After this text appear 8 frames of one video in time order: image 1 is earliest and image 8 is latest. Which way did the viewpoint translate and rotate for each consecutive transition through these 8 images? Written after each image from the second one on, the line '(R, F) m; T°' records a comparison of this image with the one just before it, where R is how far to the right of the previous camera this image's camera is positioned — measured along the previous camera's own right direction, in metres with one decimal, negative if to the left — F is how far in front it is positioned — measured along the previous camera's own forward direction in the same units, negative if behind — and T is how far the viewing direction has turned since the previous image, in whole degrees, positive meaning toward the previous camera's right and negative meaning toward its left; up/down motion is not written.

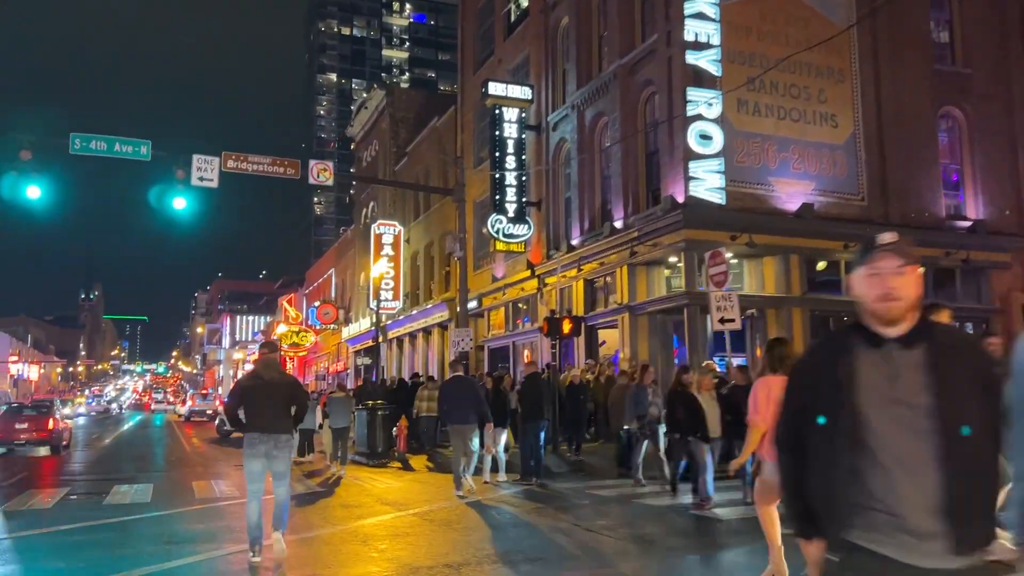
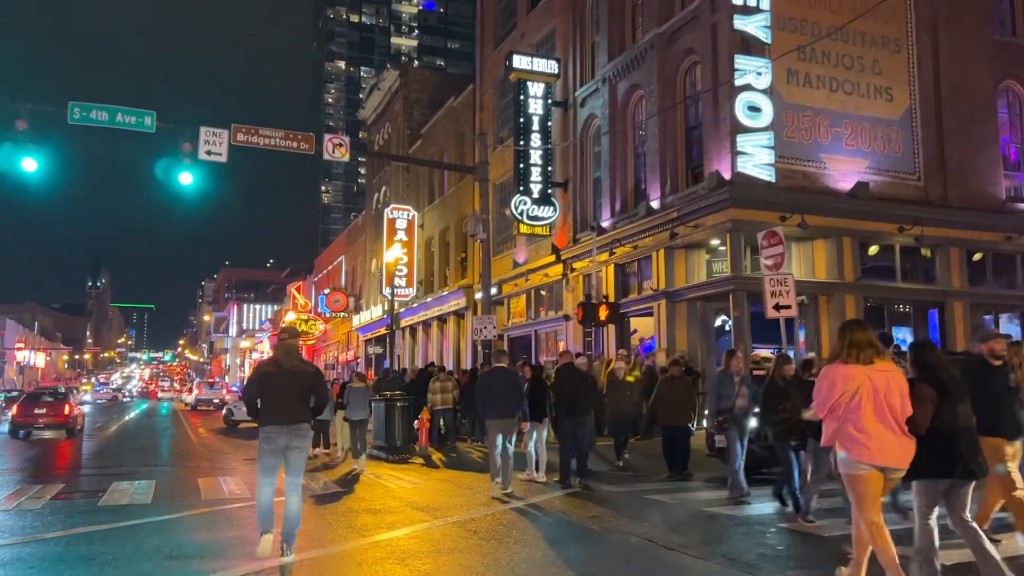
(-0.5, +1.3) m; 0°
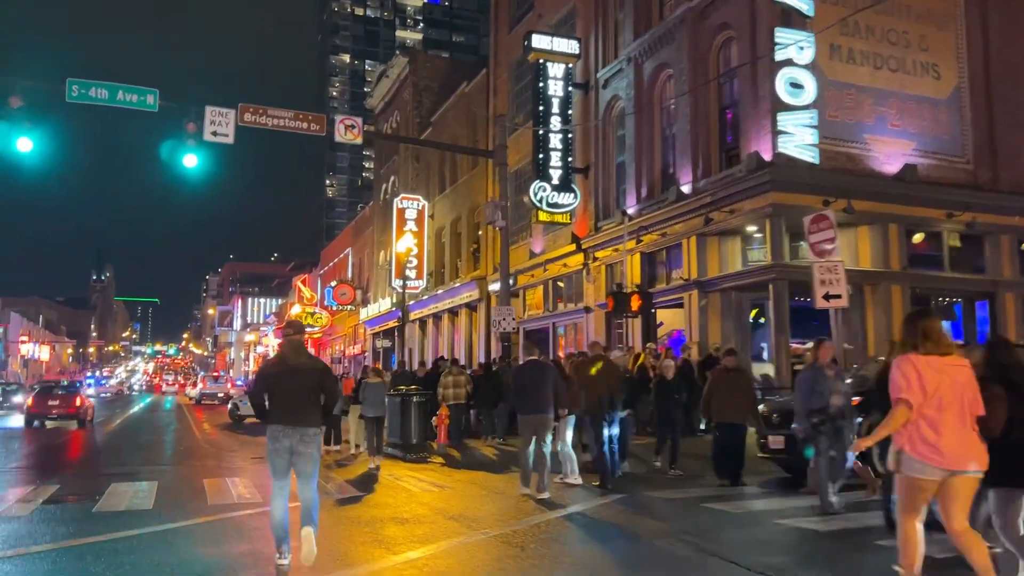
(-0.4, +1.0) m; 0°
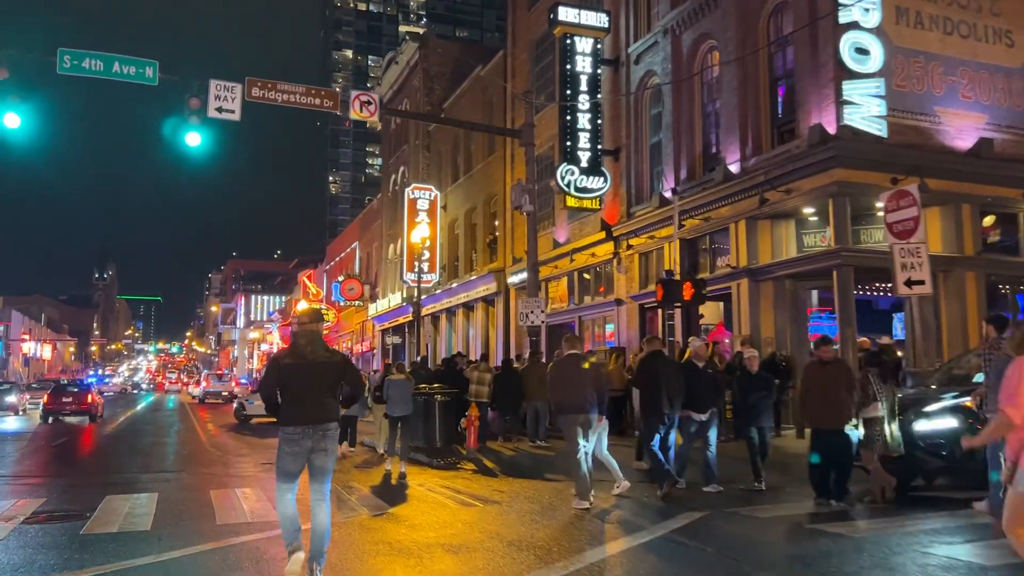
(-0.6, +1.5) m; 0°
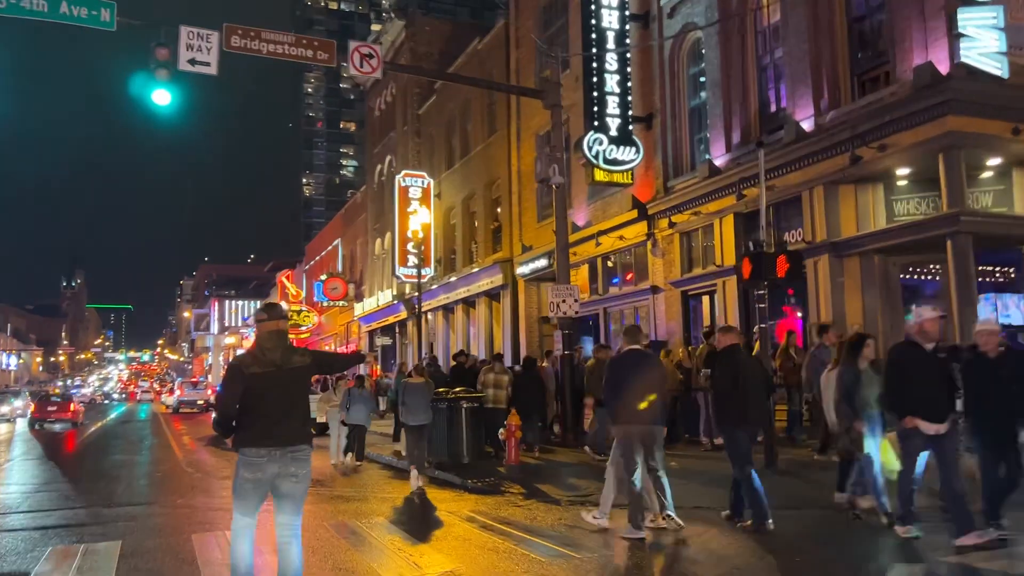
(-1.0, +2.7) m; +2°
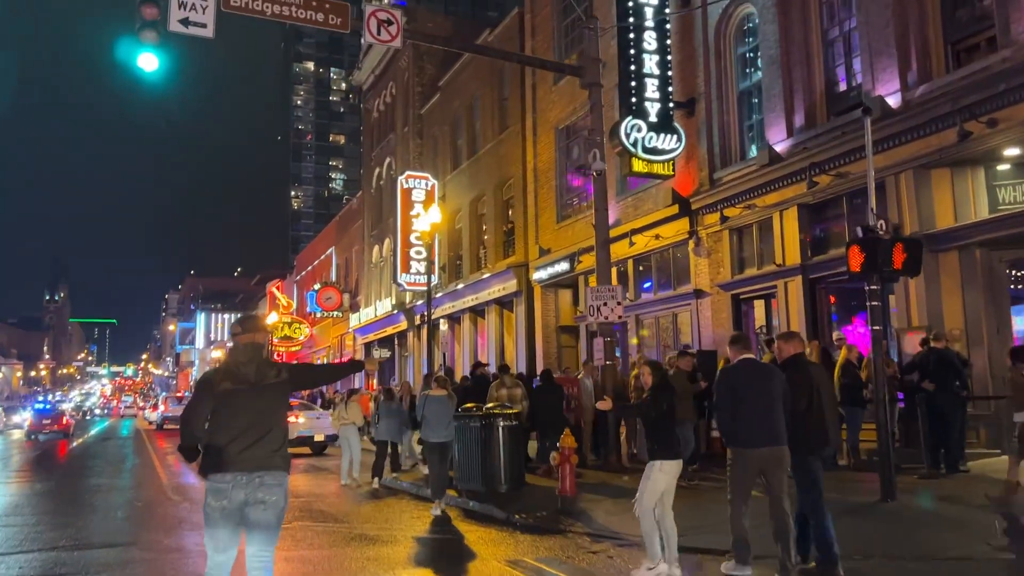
(-0.8, +1.9) m; +1°
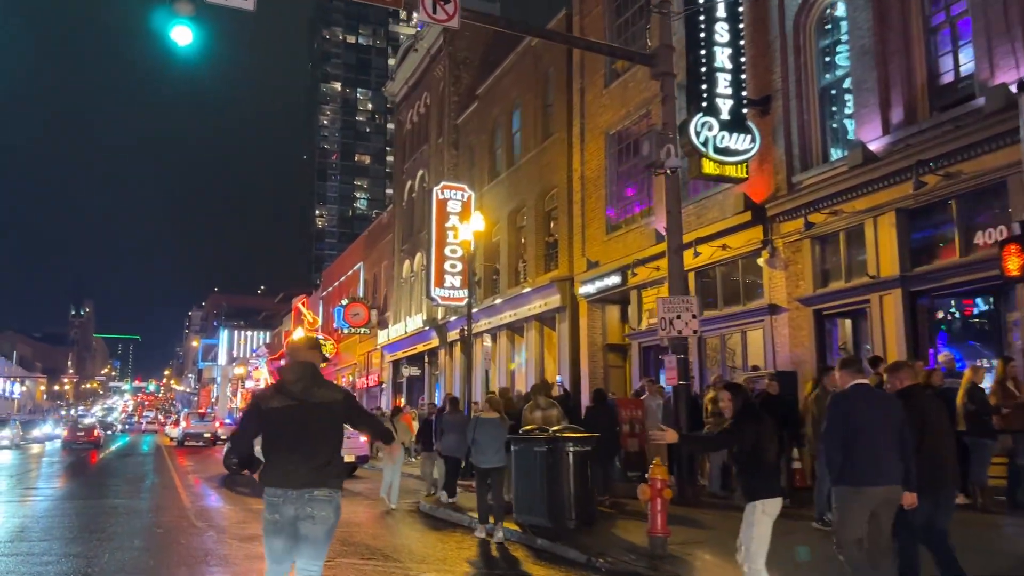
(-0.6, +1.4) m; -1°
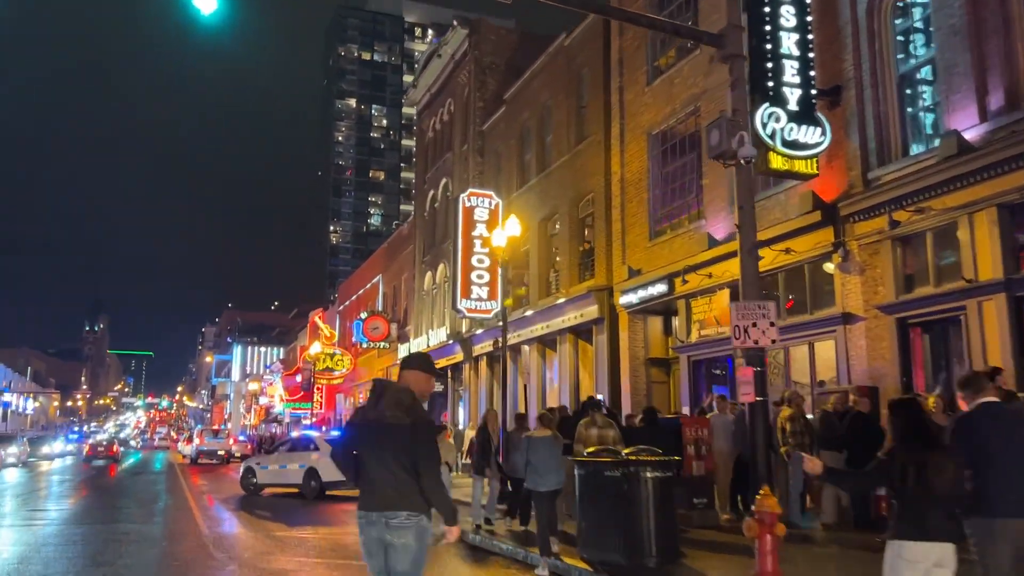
(-0.6, +1.3) m; -1°
